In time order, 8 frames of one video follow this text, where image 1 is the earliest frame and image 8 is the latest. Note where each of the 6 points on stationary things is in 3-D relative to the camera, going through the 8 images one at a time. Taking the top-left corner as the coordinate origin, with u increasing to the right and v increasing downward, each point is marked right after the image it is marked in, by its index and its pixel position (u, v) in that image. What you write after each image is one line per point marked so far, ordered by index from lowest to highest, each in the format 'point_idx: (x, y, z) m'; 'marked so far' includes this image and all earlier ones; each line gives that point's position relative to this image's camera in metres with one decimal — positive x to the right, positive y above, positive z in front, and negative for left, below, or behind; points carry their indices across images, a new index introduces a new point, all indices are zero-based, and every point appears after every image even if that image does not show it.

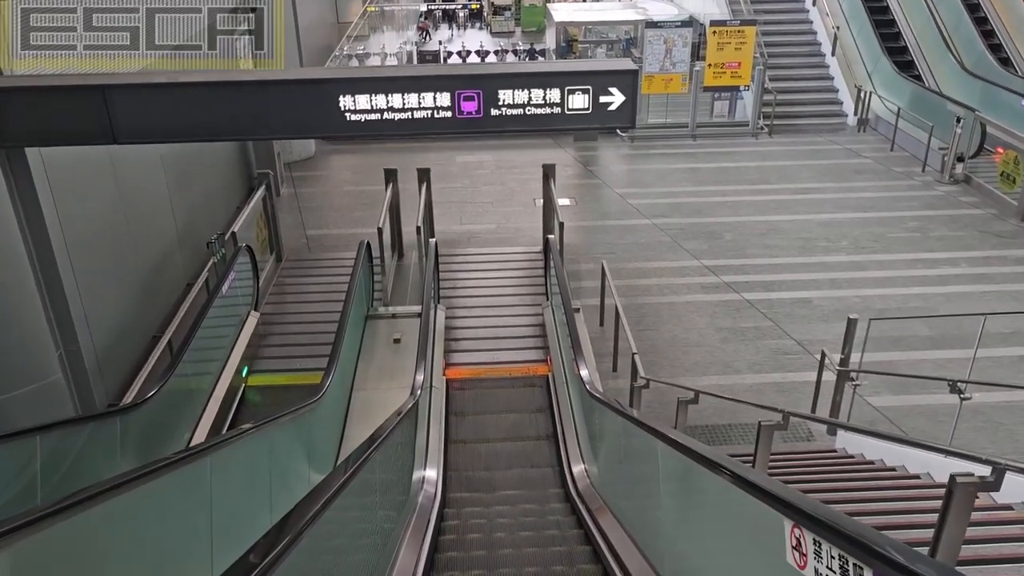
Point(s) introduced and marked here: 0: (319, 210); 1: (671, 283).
0: (-2.6, +1.0, +11.4) m
1: (+1.7, 0.0, +8.9) m
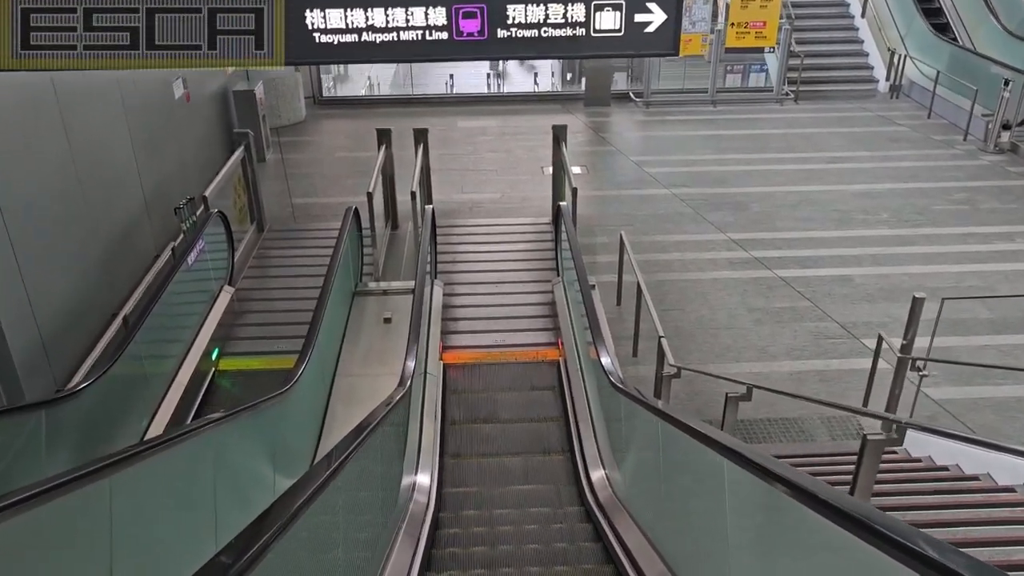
0: (-2.5, +1.4, +10.5) m
1: (+1.7, +0.3, +8.0) m
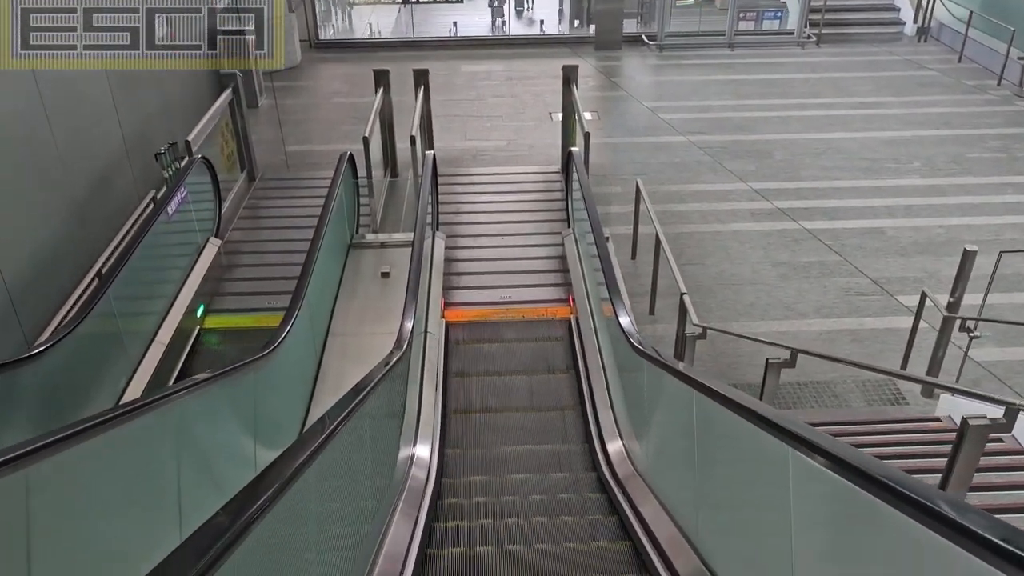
0: (-2.4, +1.9, +9.9) m
1: (+1.8, +0.7, +7.5) m
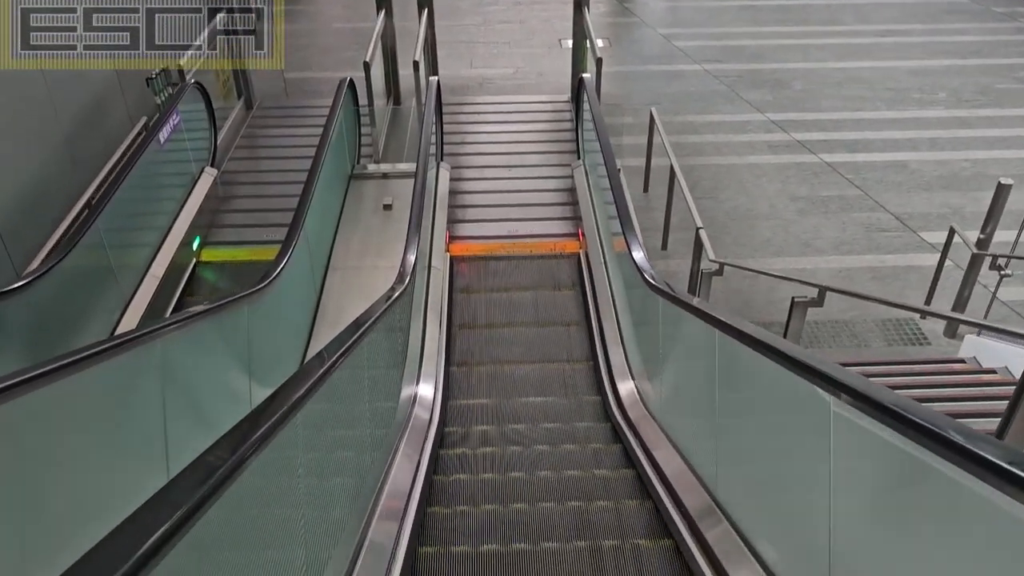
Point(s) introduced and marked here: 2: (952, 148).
0: (-2.3, +2.6, +9.5) m
1: (+1.8, +1.2, +7.2) m
2: (+3.6, +1.1, +7.0) m
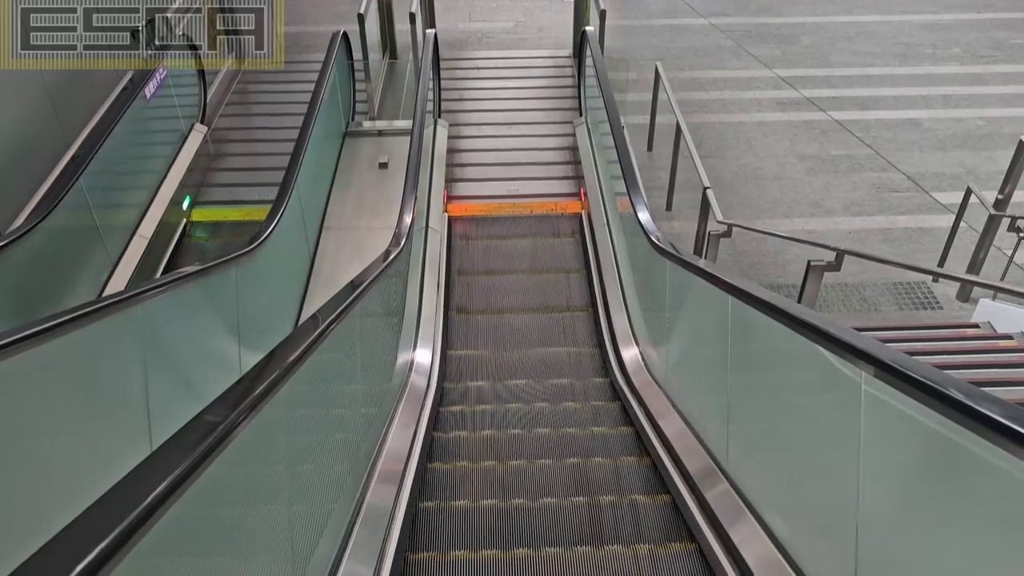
0: (-2.3, +3.1, +9.3) m
1: (+1.8, +1.5, +7.0) m
2: (+3.6, +1.5, +6.8) m
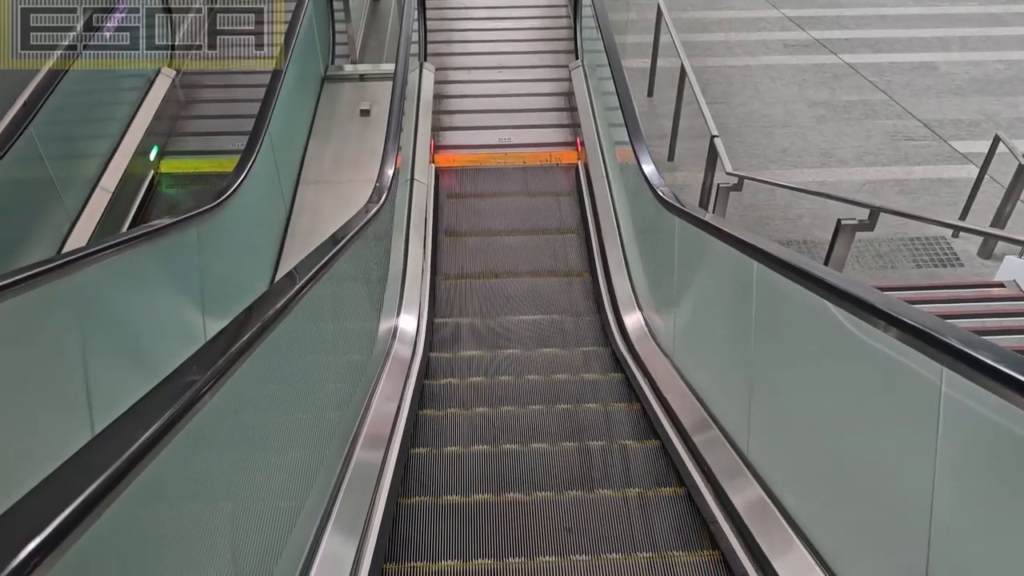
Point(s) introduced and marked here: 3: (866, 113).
0: (-2.4, +3.5, +8.7) m
1: (+1.8, +1.9, +6.6) m
2: (+3.5, +1.8, +6.4) m
3: (+2.3, +1.2, +5.7) m
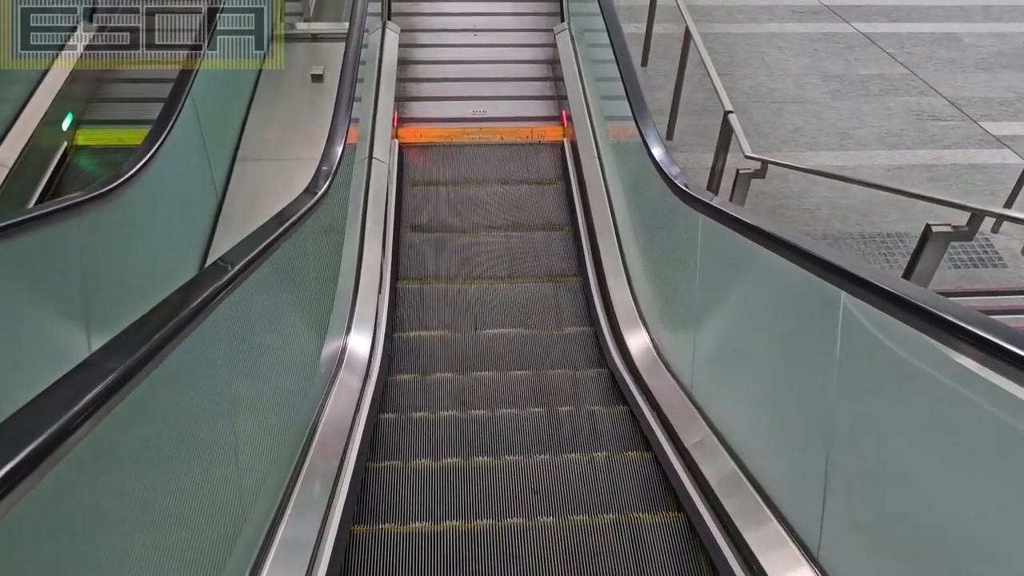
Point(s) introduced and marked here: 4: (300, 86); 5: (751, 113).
0: (-2.7, +3.7, +7.8) m
1: (+1.6, +1.9, +5.9) m
2: (+3.4, +1.8, +5.8) m
3: (+2.2, +1.2, +5.1) m
4: (-1.2, +1.1, +4.8) m
5: (+1.4, +1.0, +4.9) m
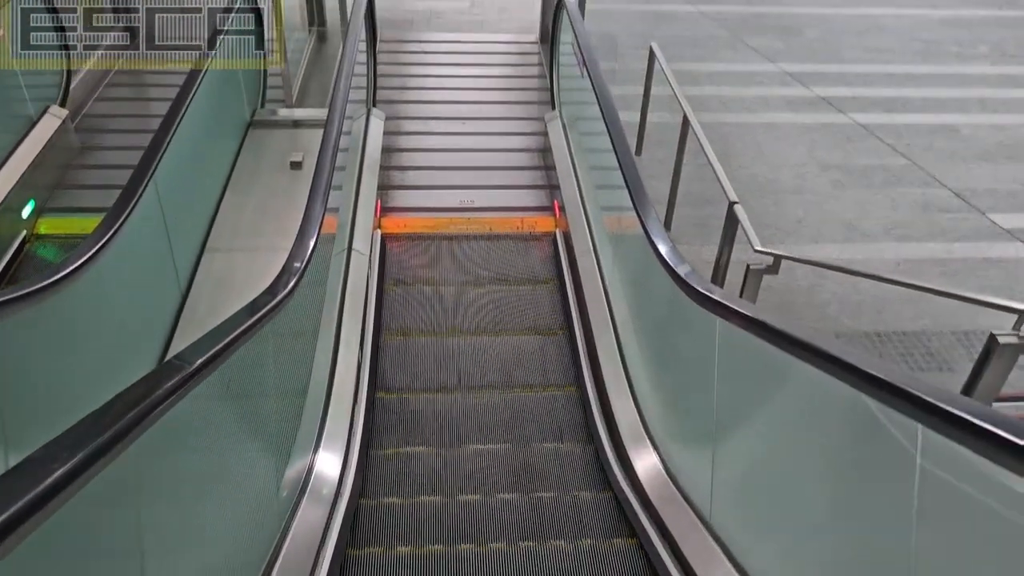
0: (-2.8, +2.8, +7.8) m
1: (+1.5, +1.3, +5.8) m
2: (+3.3, +1.2, +5.7) m
3: (+2.1, +0.6, +4.9) m
4: (-1.2, +0.6, +4.6) m
5: (+1.3, +0.5, +4.7) m
